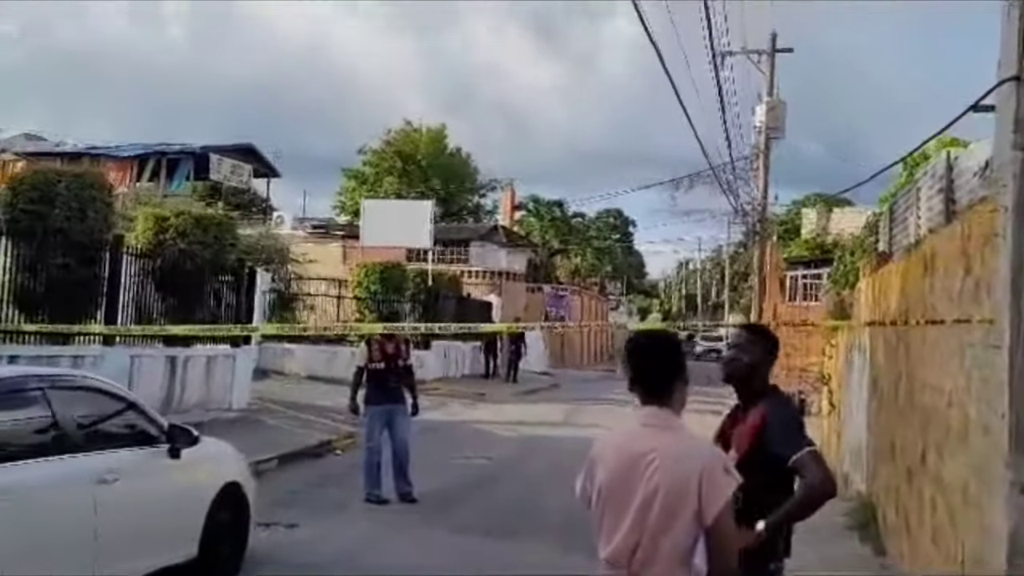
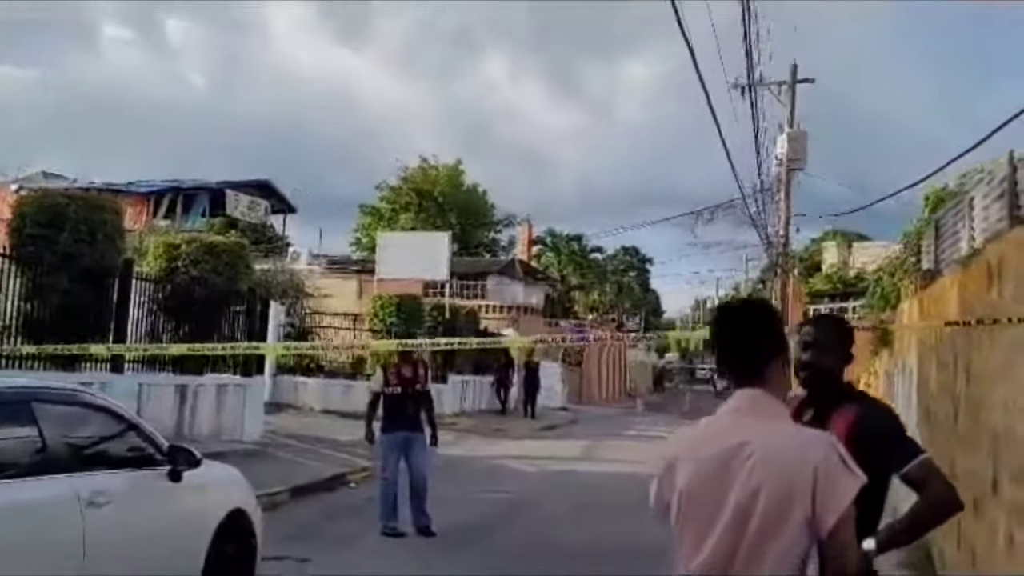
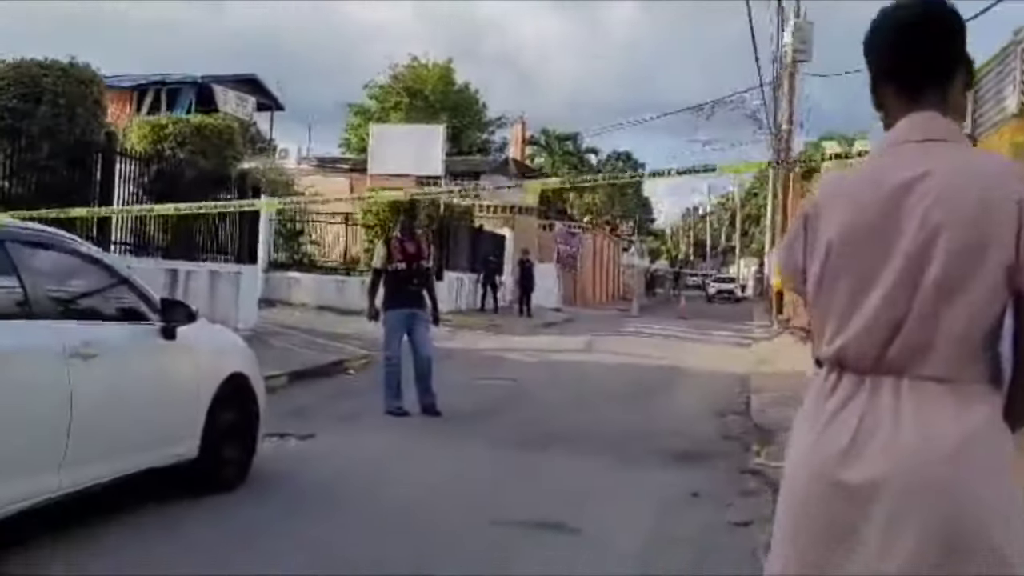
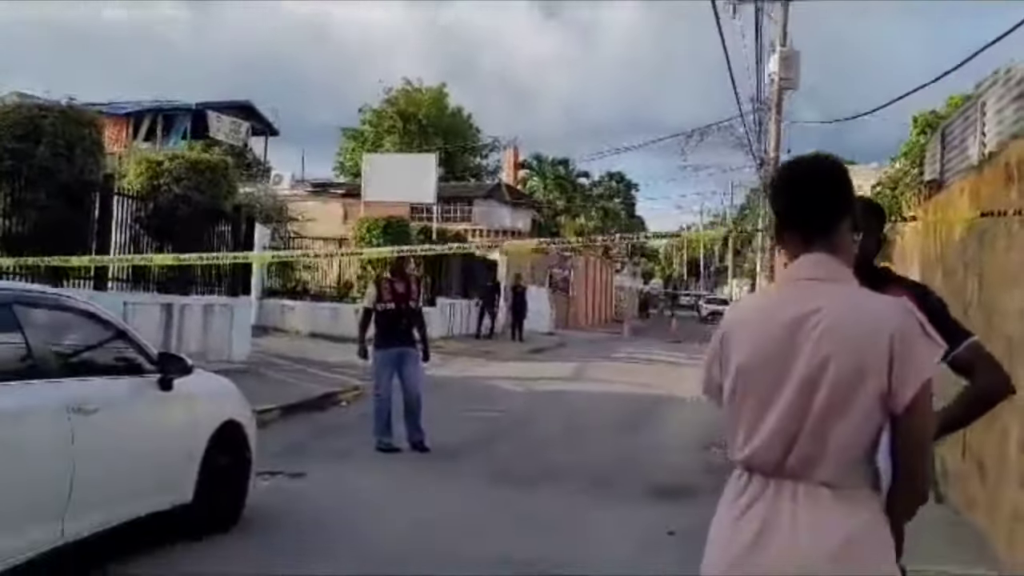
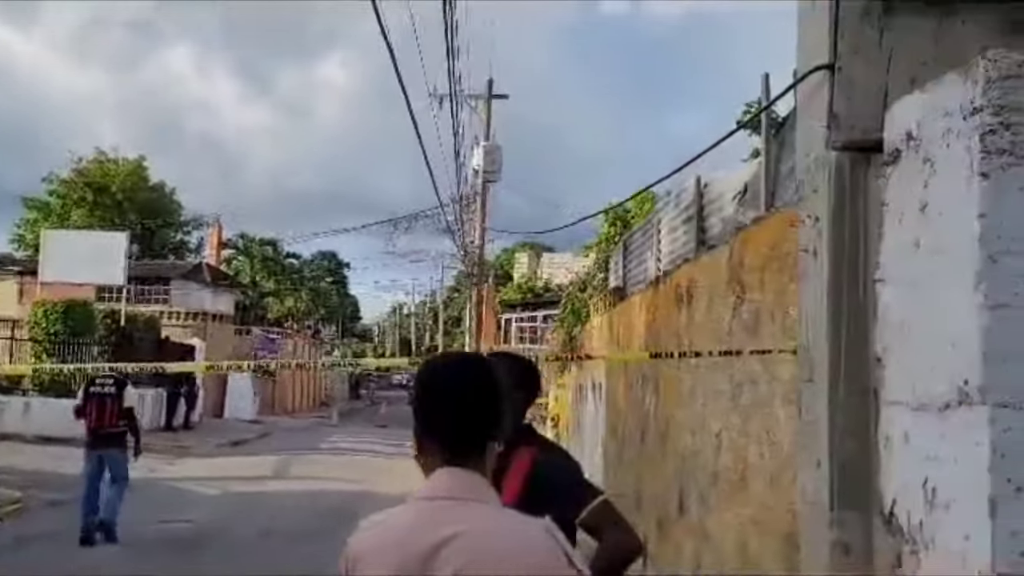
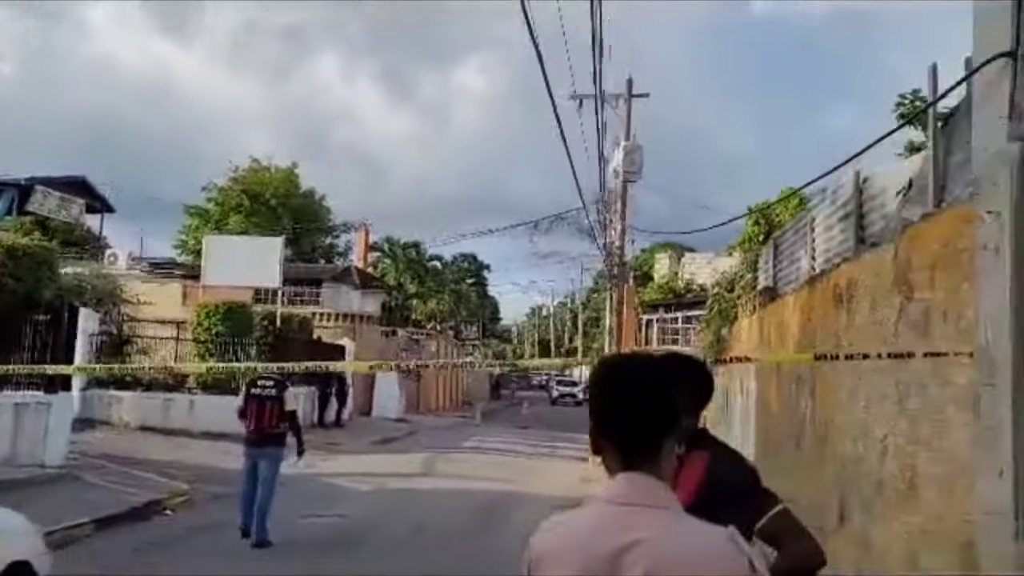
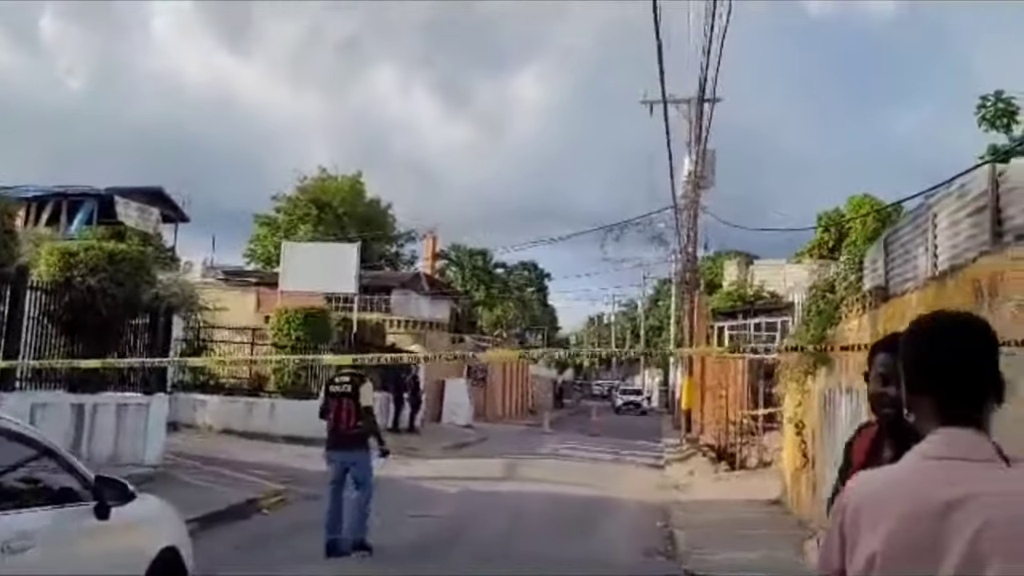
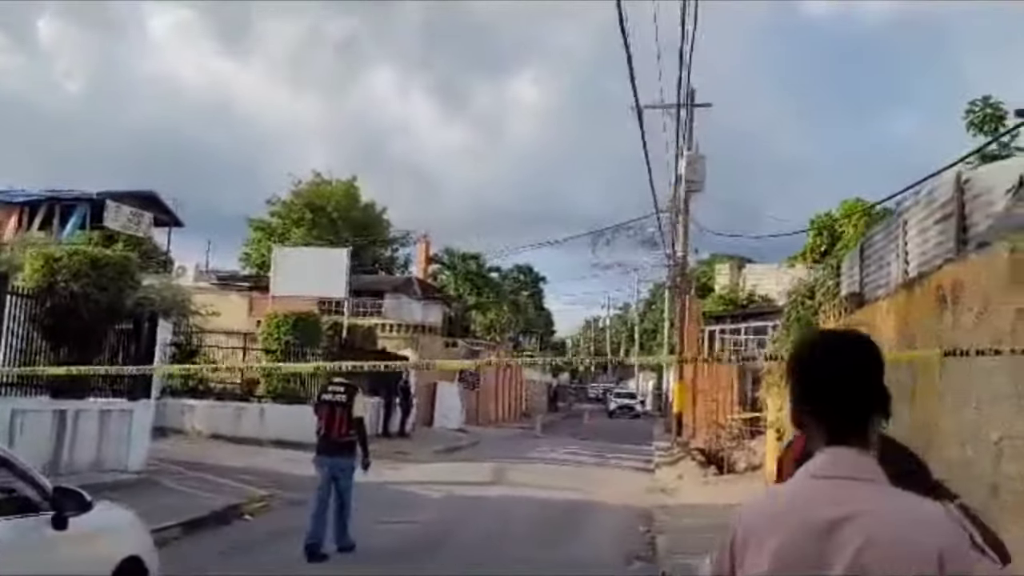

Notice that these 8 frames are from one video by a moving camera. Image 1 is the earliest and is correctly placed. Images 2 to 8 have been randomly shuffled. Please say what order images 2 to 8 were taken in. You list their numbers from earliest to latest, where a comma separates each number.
2, 4, 3, 7, 8, 6, 5
